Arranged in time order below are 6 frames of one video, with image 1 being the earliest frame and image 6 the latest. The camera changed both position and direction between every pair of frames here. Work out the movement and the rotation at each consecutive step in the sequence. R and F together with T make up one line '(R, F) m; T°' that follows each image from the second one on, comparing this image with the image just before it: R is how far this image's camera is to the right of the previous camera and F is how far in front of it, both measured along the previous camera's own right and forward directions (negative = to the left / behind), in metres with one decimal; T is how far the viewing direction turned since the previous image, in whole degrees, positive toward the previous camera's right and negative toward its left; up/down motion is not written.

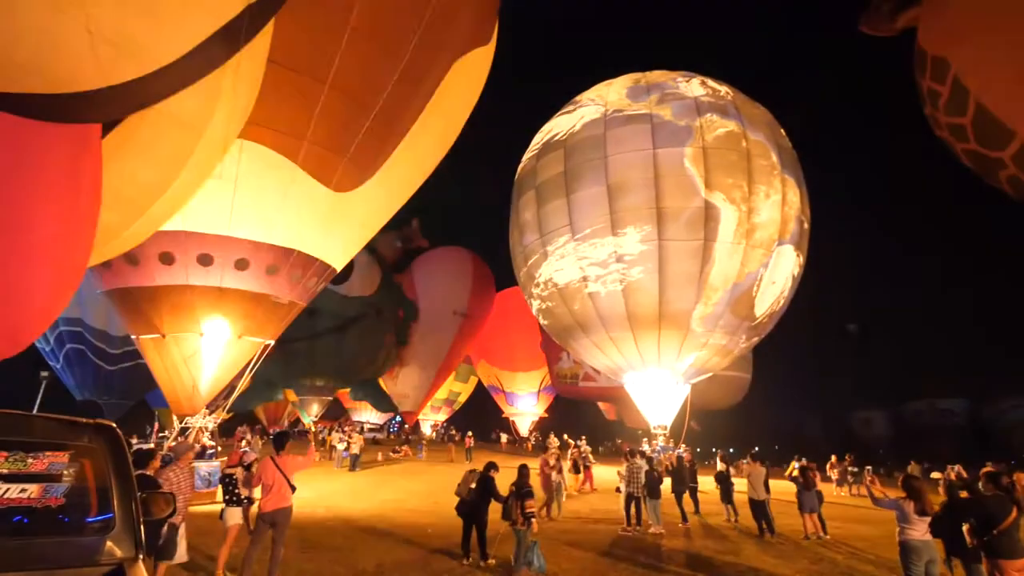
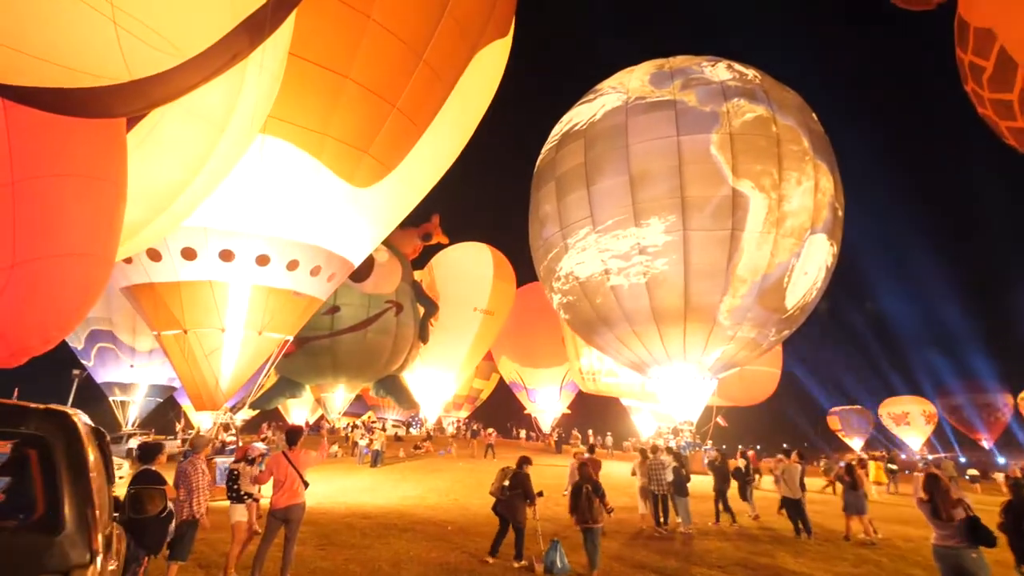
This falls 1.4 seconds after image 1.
(0.0, +0.2) m; -2°
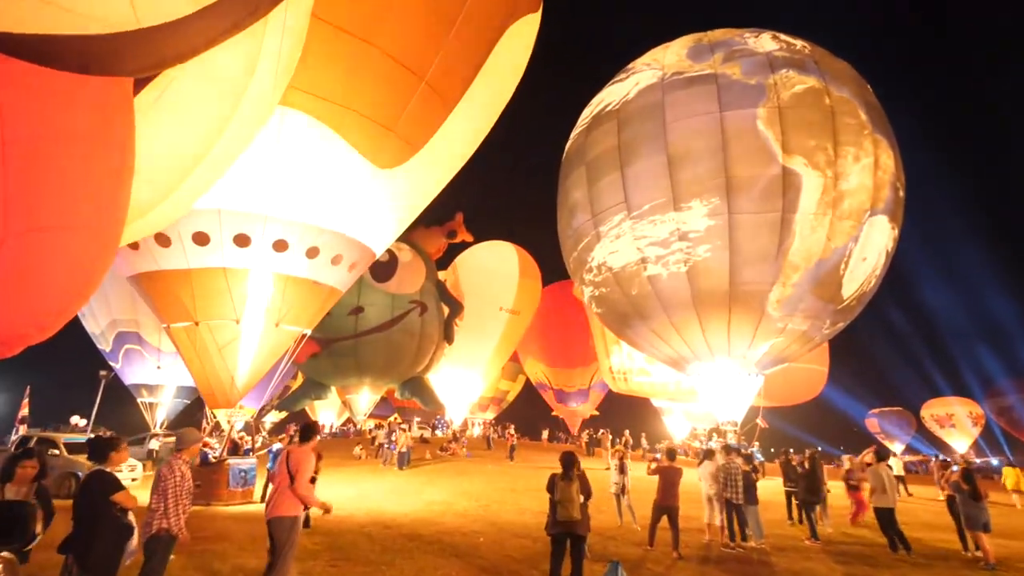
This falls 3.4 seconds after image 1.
(-0.1, +0.6) m; -2°
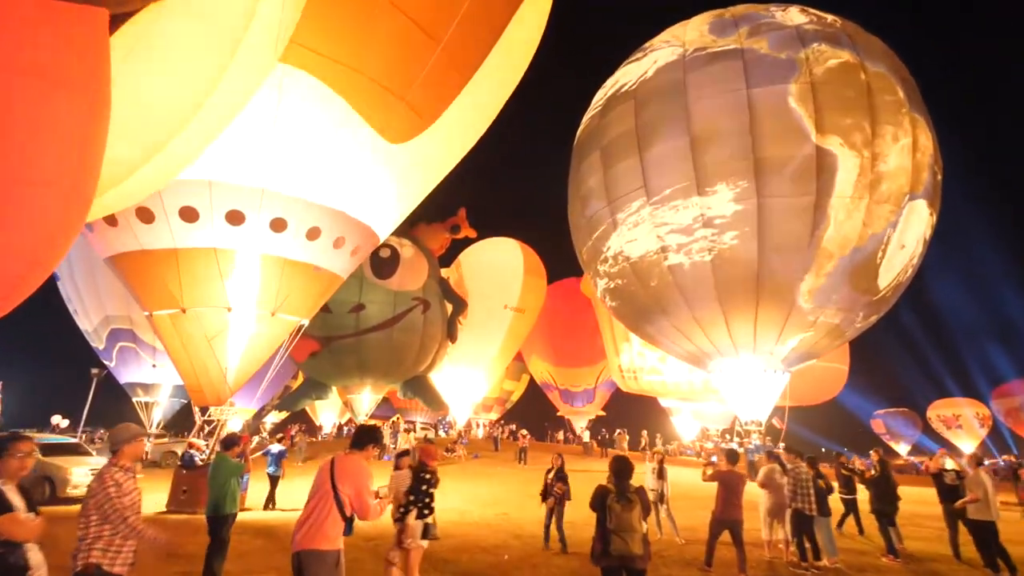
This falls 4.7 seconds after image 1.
(-0.1, +0.5) m; 0°
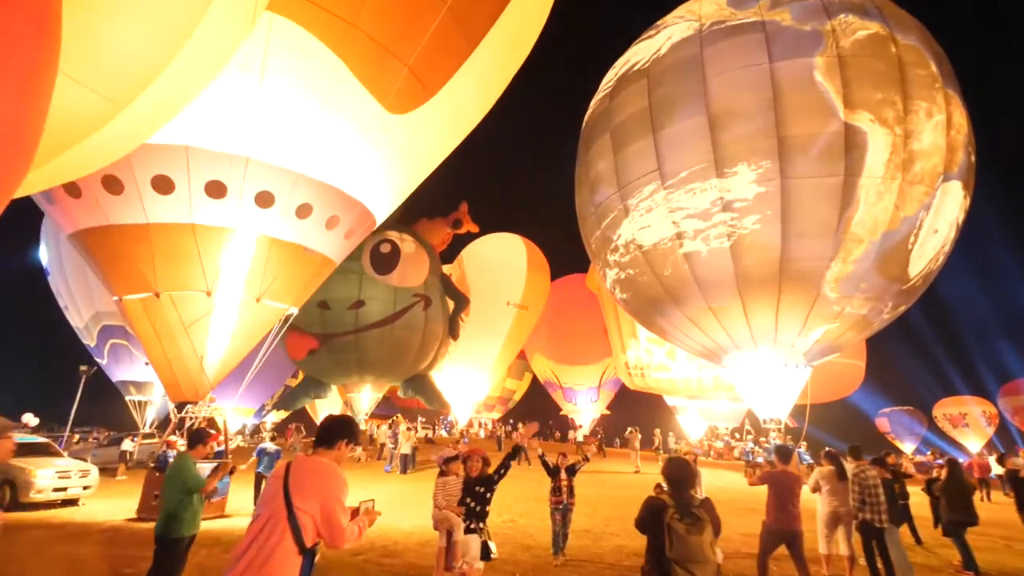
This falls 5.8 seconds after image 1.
(-0.1, +0.5) m; 0°
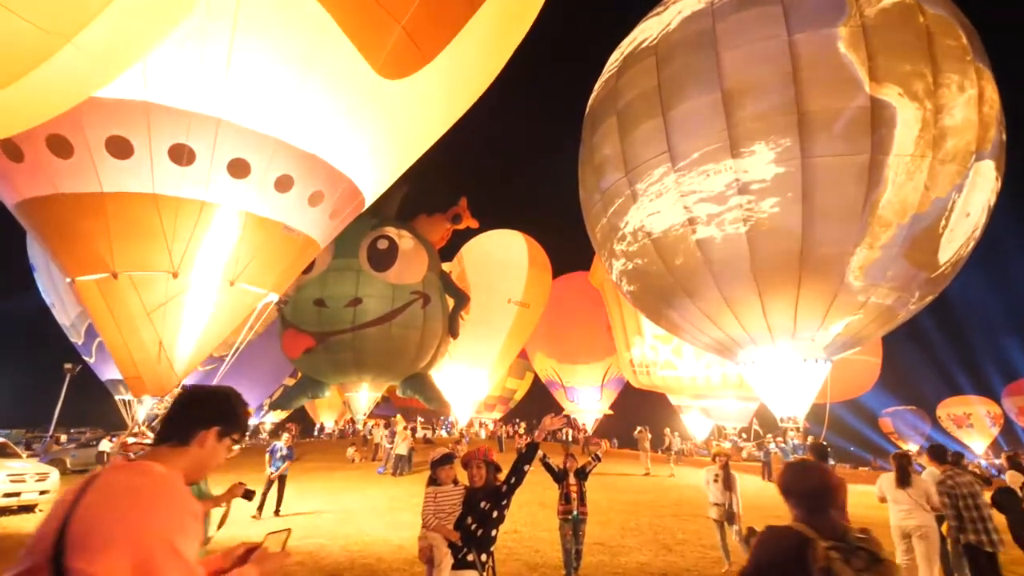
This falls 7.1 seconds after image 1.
(0.0, +0.5) m; 0°
